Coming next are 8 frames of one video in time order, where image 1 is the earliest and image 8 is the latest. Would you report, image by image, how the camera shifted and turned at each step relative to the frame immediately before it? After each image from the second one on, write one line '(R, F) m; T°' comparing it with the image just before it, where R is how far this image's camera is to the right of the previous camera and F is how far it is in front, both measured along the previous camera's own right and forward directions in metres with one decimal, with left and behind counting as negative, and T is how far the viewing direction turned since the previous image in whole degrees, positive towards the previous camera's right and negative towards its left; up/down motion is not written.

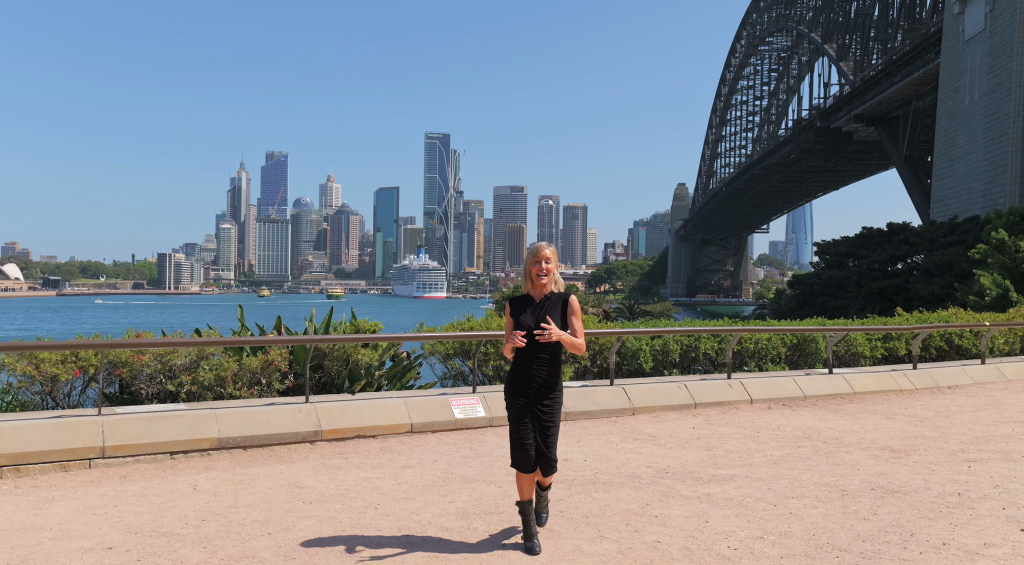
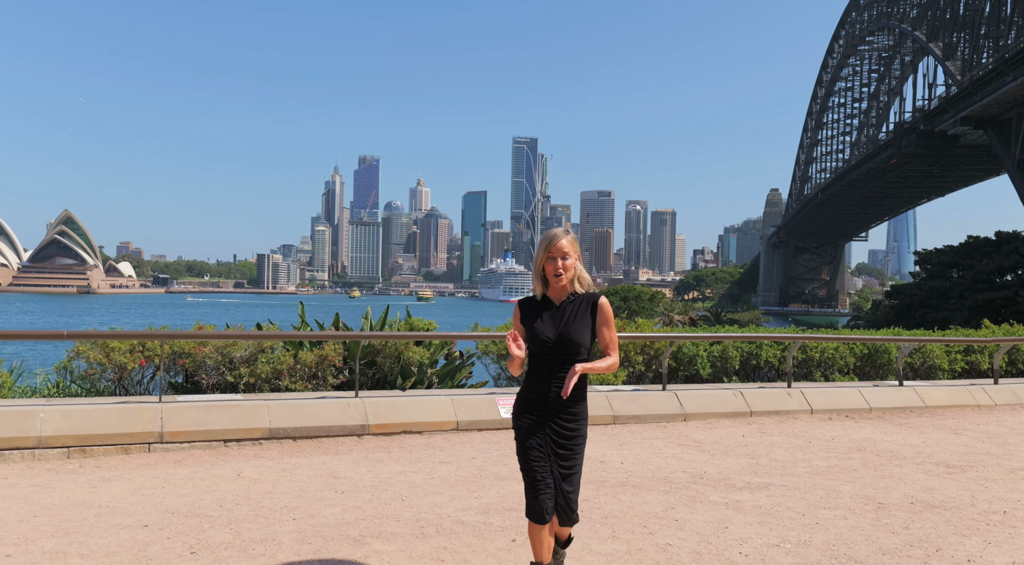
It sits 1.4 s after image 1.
(+0.4, 0.0) m; -6°
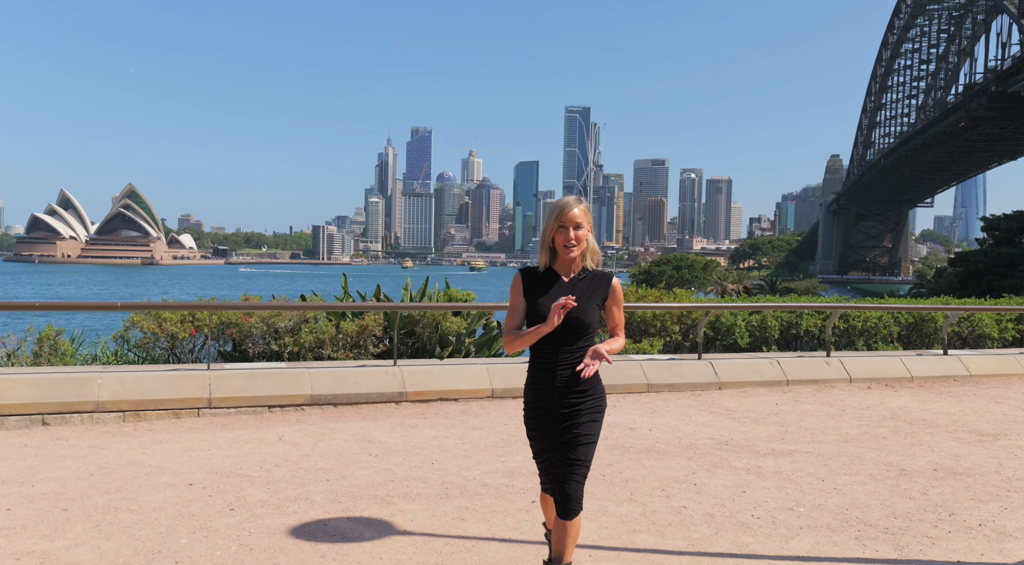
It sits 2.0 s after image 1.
(+0.2, -0.1) m; -4°
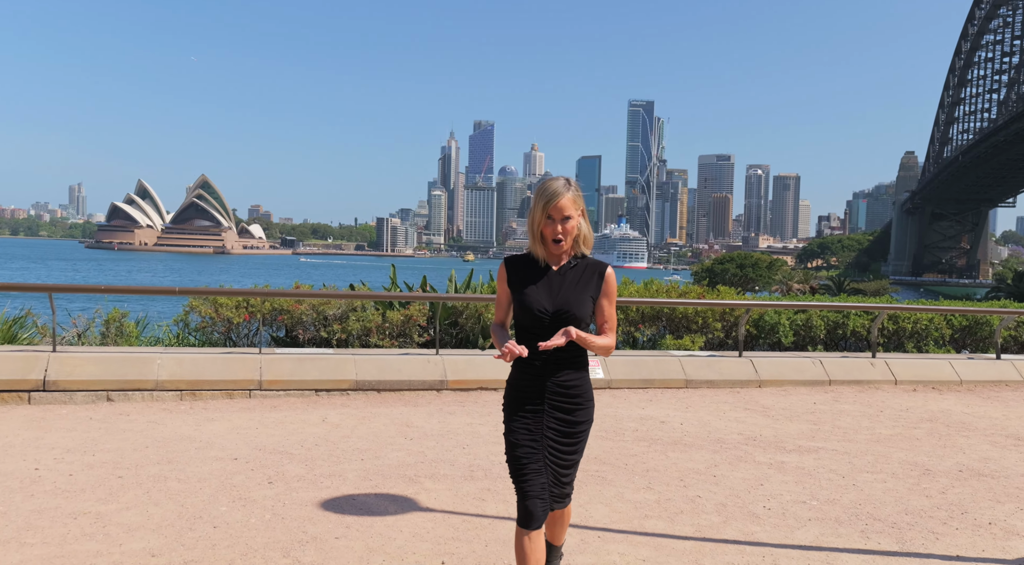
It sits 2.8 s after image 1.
(+0.2, -0.2) m; -4°
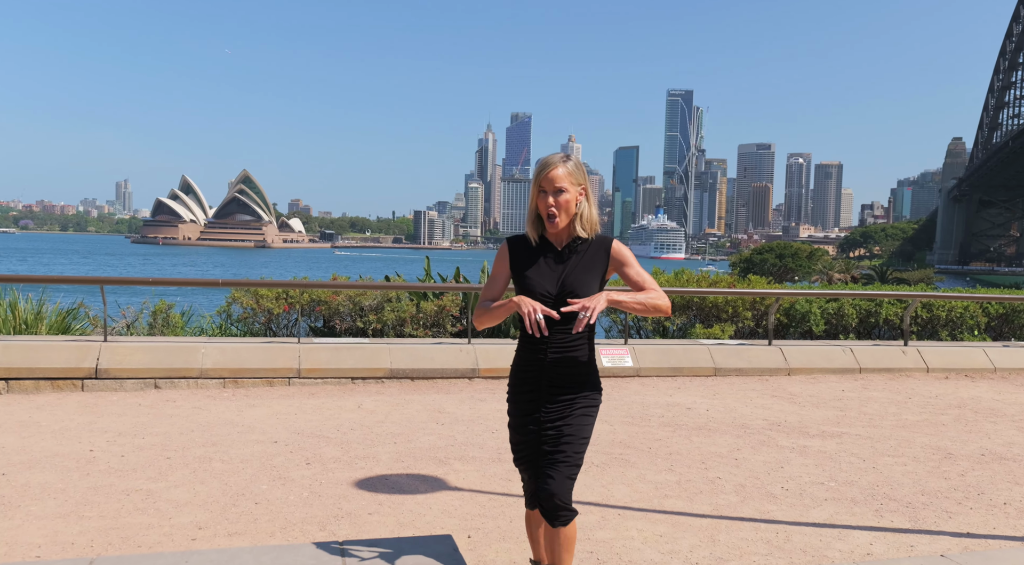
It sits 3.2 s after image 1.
(+0.1, -0.2) m; -3°
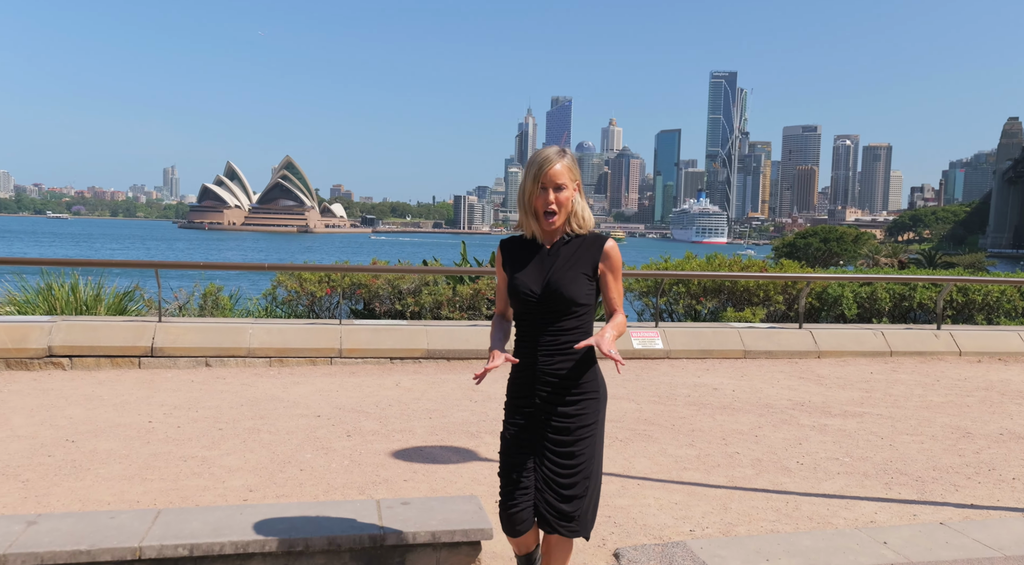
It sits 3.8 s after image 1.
(+0.1, -0.2) m; -3°
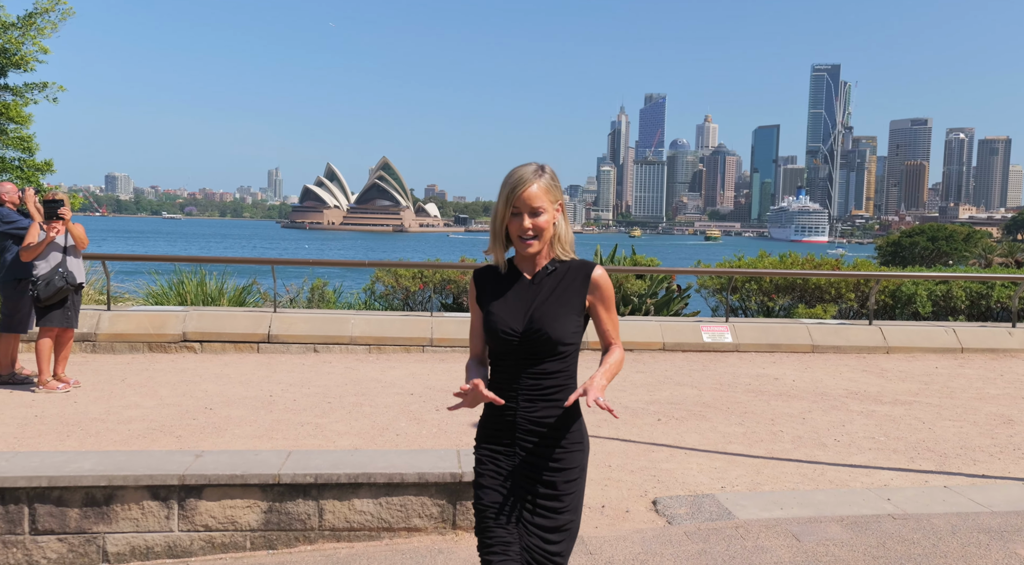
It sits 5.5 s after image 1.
(+0.2, -0.7) m; -7°
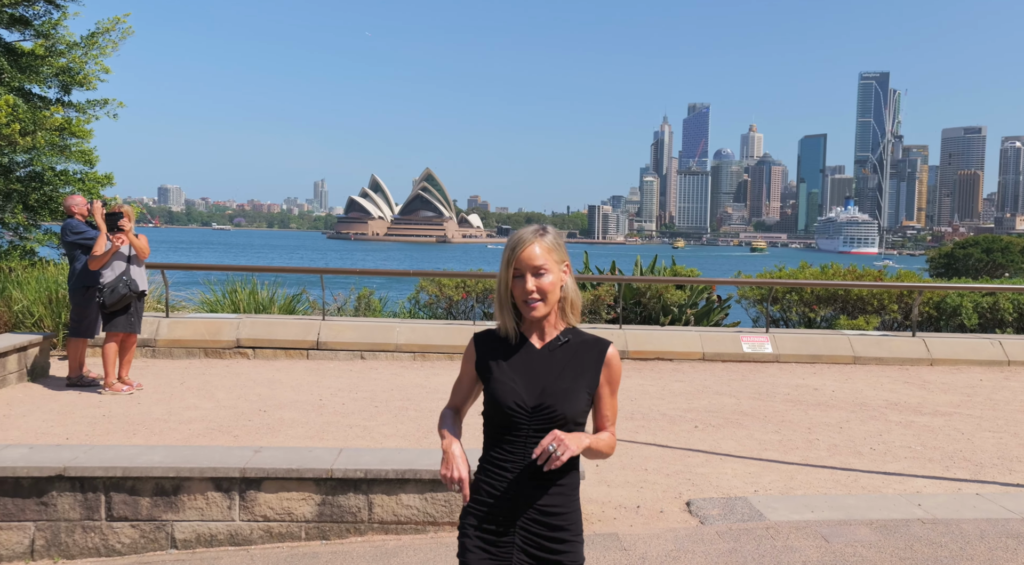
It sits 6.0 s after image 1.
(0.0, -0.2) m; -3°
